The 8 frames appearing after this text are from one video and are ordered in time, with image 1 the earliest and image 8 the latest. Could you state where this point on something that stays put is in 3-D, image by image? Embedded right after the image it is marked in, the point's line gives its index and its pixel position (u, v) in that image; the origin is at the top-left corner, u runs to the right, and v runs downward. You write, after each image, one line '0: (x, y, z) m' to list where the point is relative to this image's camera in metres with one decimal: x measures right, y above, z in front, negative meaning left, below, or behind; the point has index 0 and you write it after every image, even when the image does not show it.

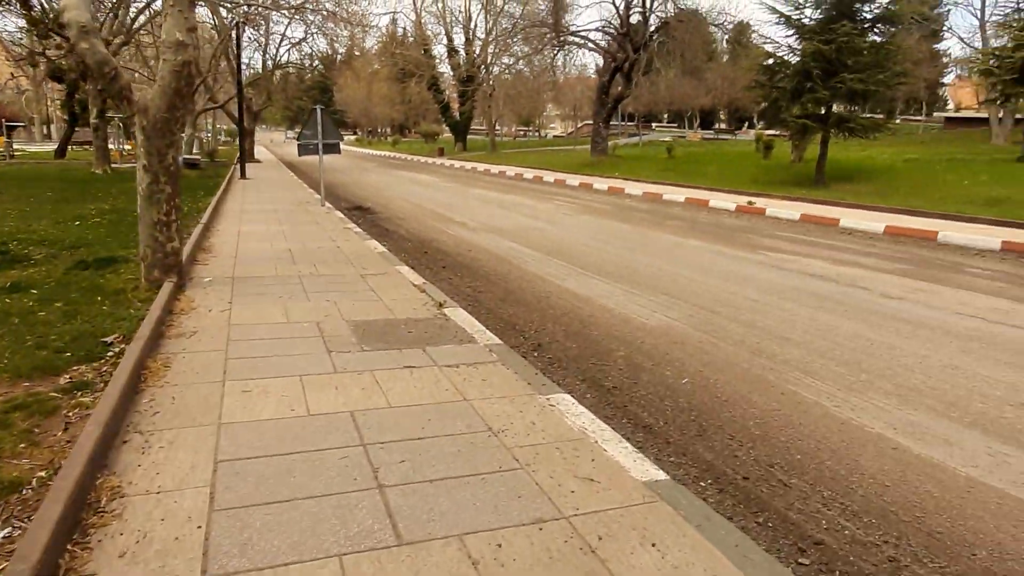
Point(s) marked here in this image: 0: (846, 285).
0: (+3.8, +0.1, +7.8) m
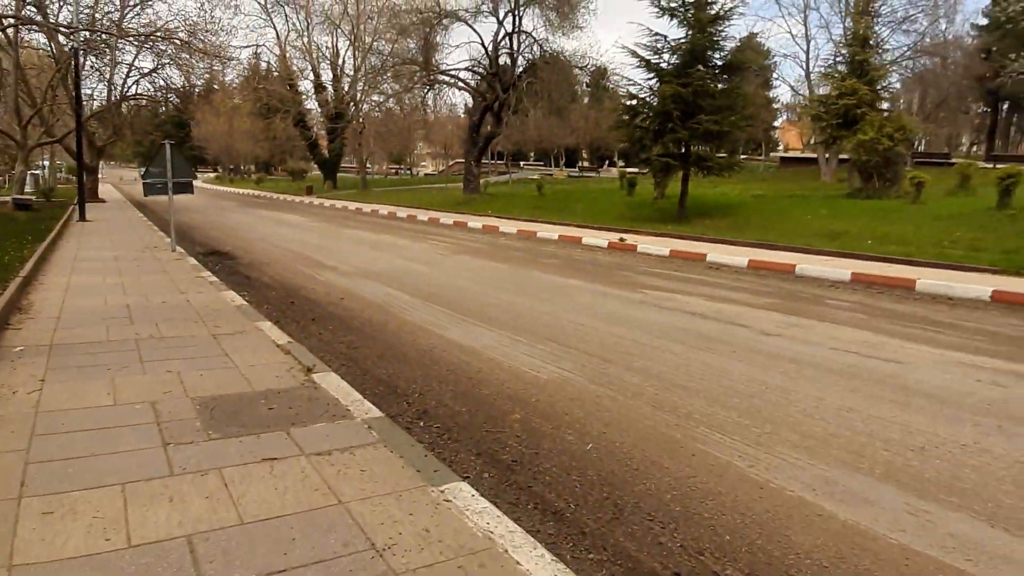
0: (+2.5, -0.4, +7.8) m
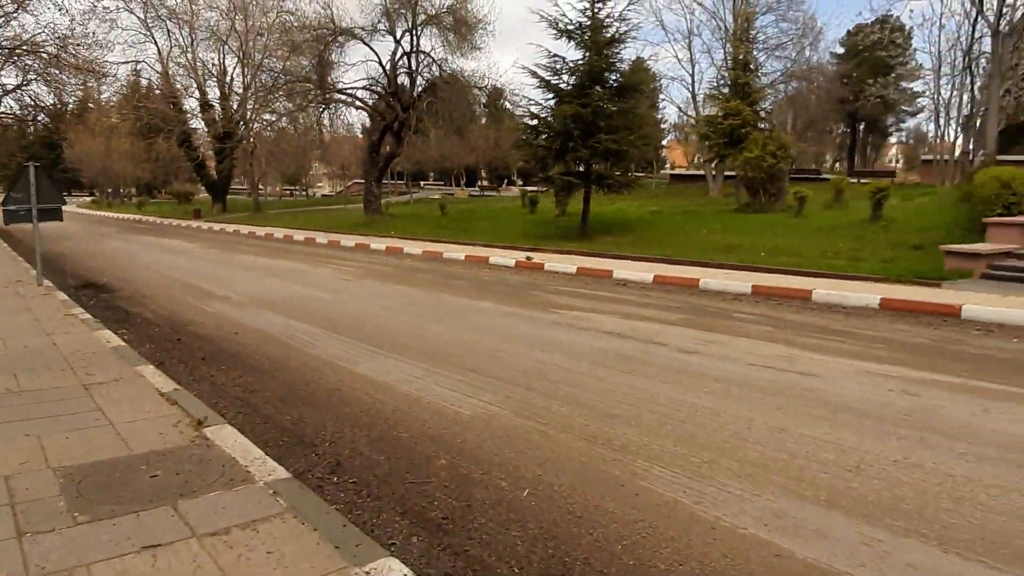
0: (+1.5, -0.6, +7.8) m
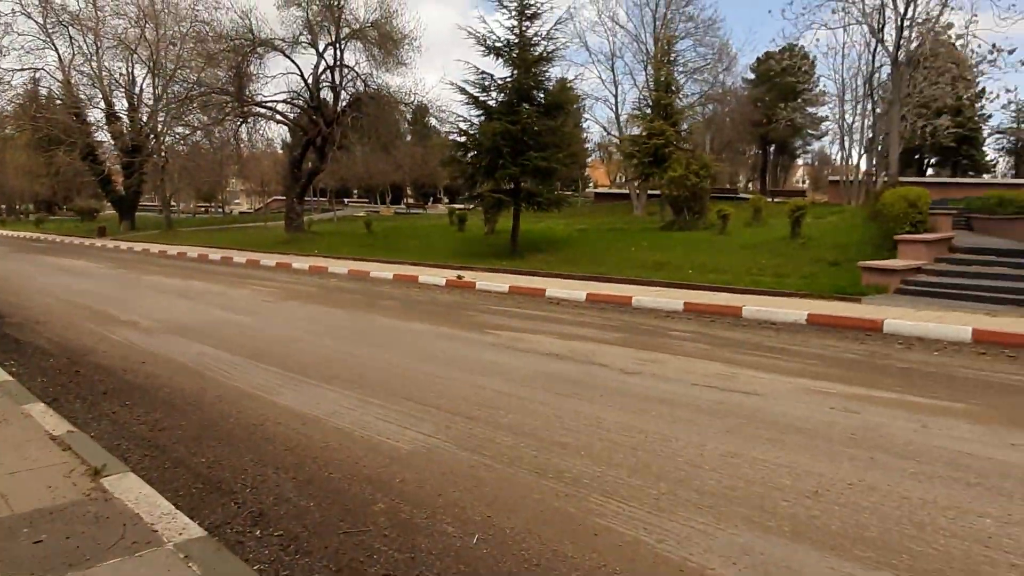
0: (+0.8, -0.8, +7.6) m
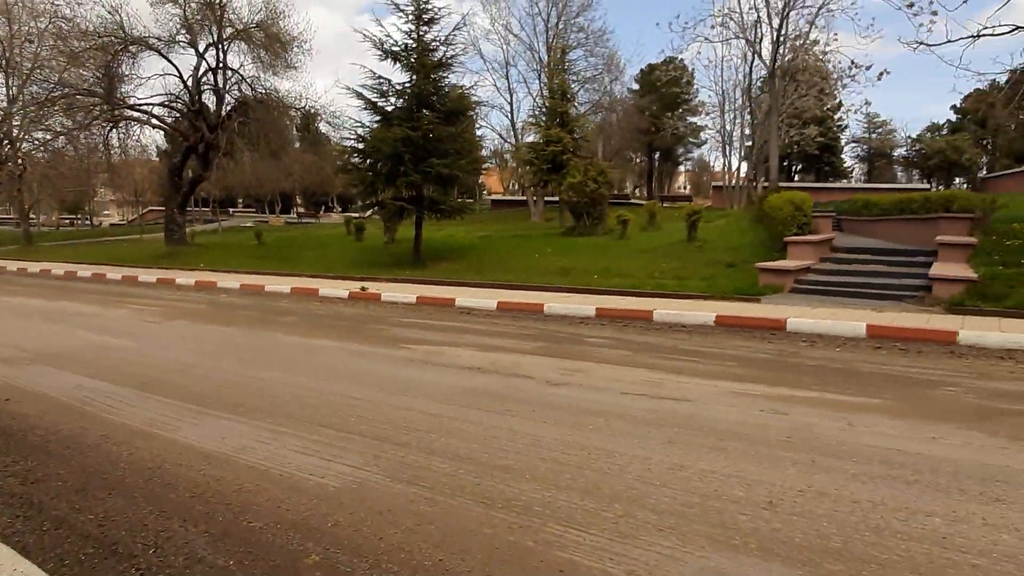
0: (-0.1, -0.9, +7.3) m
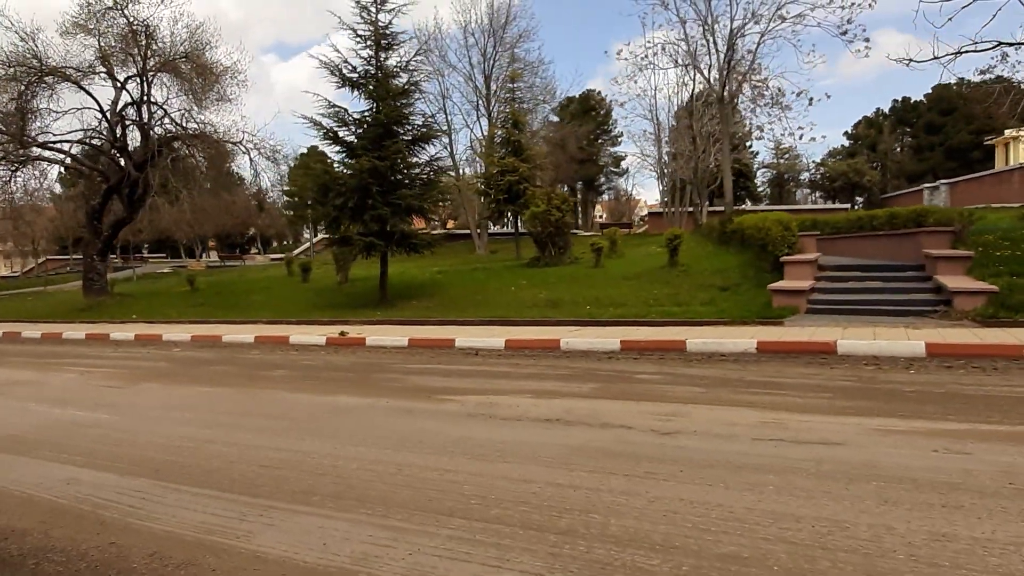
0: (+0.8, -1.3, +6.3) m
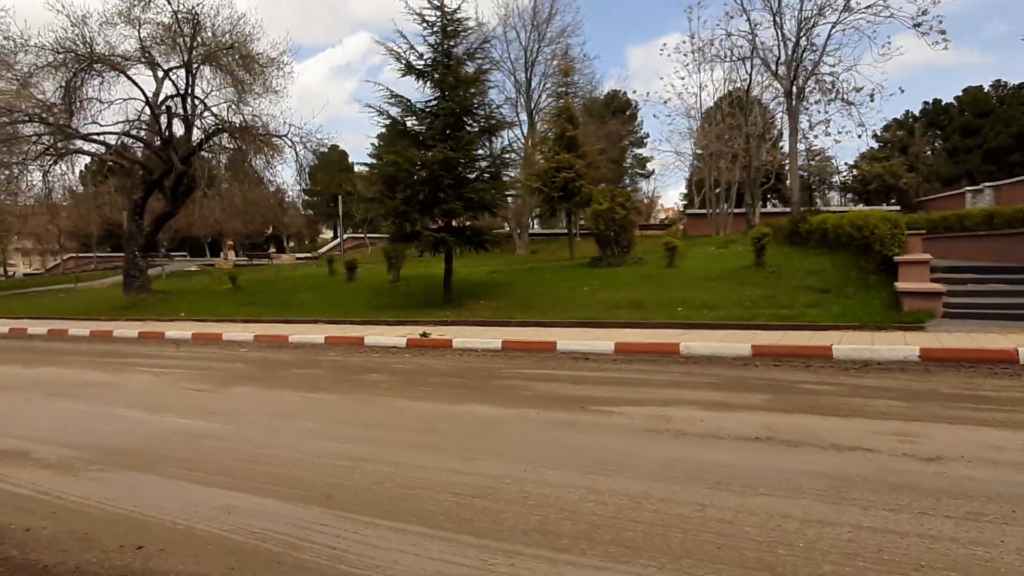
0: (+2.5, -1.2, +5.3) m
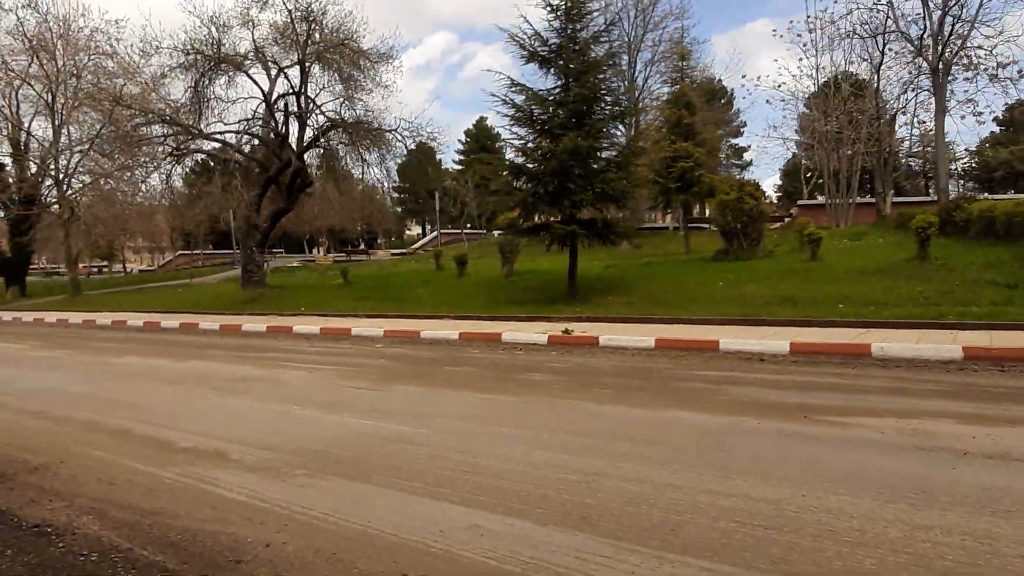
0: (+4.2, -1.2, +4.3) m
